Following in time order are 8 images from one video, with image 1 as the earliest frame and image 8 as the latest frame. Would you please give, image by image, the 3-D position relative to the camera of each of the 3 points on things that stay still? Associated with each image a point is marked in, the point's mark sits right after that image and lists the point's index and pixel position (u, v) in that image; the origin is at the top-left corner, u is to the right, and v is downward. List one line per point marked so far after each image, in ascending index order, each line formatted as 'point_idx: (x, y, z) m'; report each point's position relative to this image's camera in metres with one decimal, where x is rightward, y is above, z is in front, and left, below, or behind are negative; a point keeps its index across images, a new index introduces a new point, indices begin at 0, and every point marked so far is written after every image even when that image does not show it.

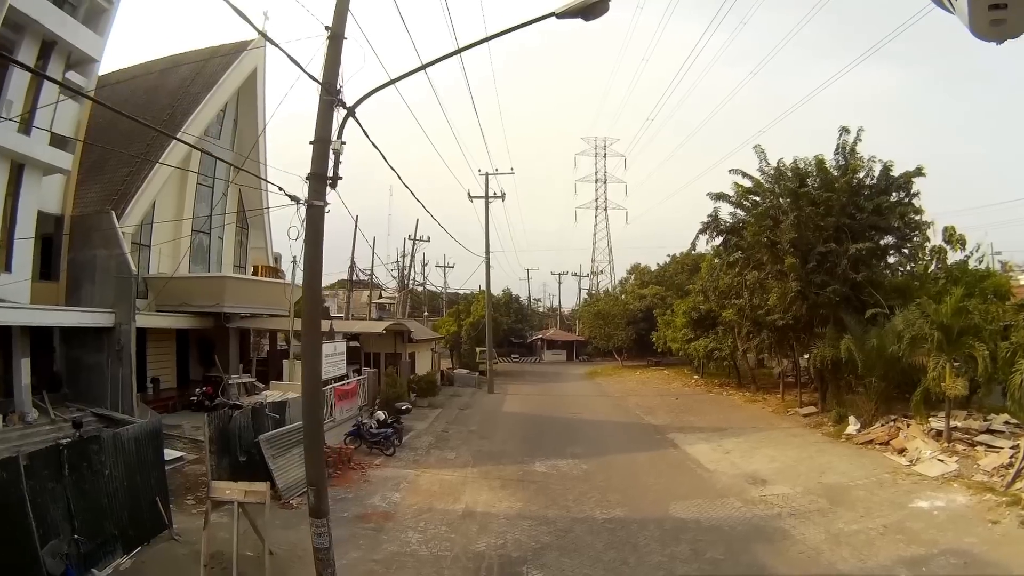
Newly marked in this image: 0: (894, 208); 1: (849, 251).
0: (+8.9, +1.9, +12.9) m
1: (+7.6, +0.8, +12.6) m
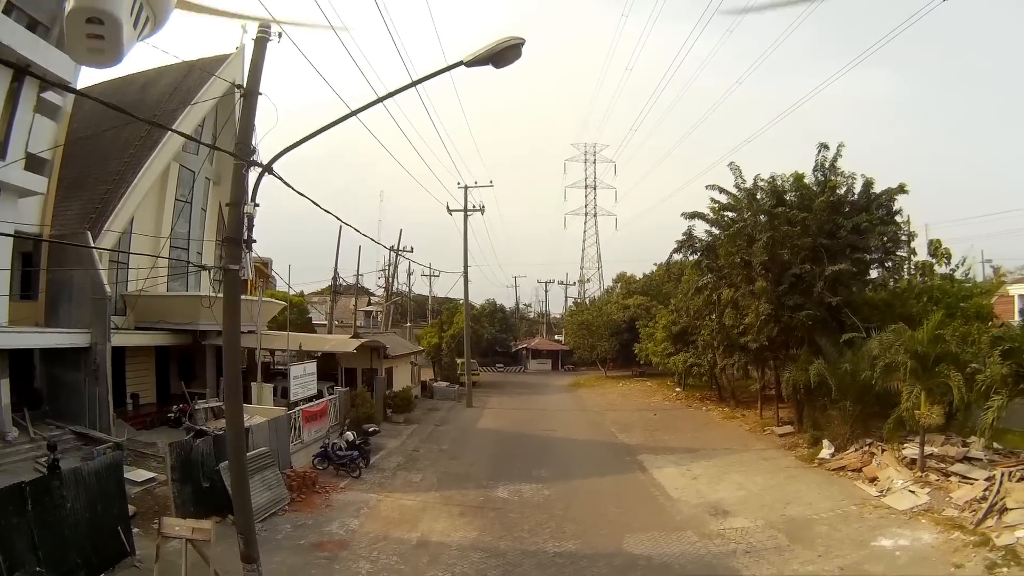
0: (+8.2, +1.4, +12.6) m
1: (+6.9, +0.3, +12.4) m
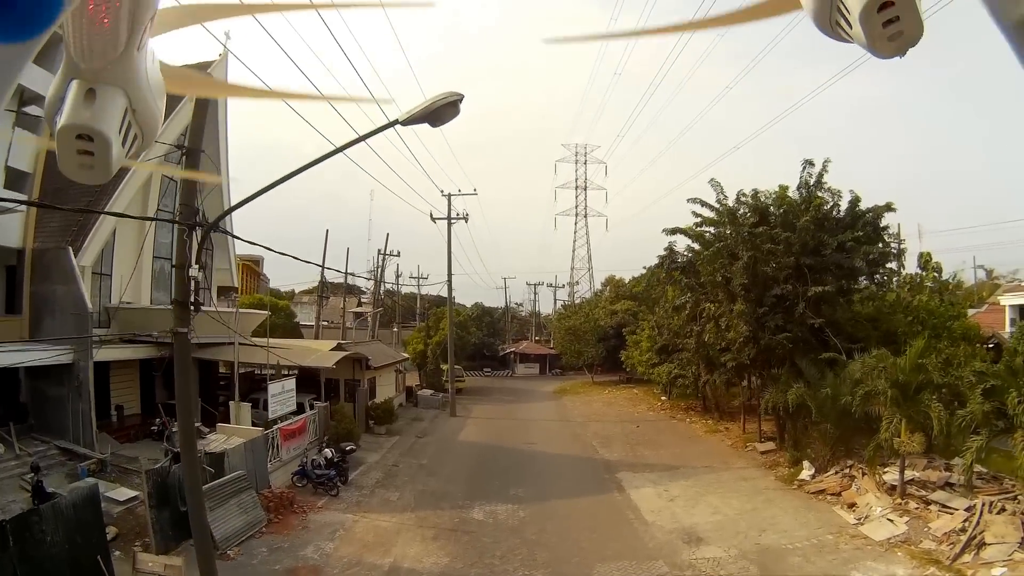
0: (+7.7, +0.9, +12.5) m
1: (+6.5, -0.1, +12.3) m
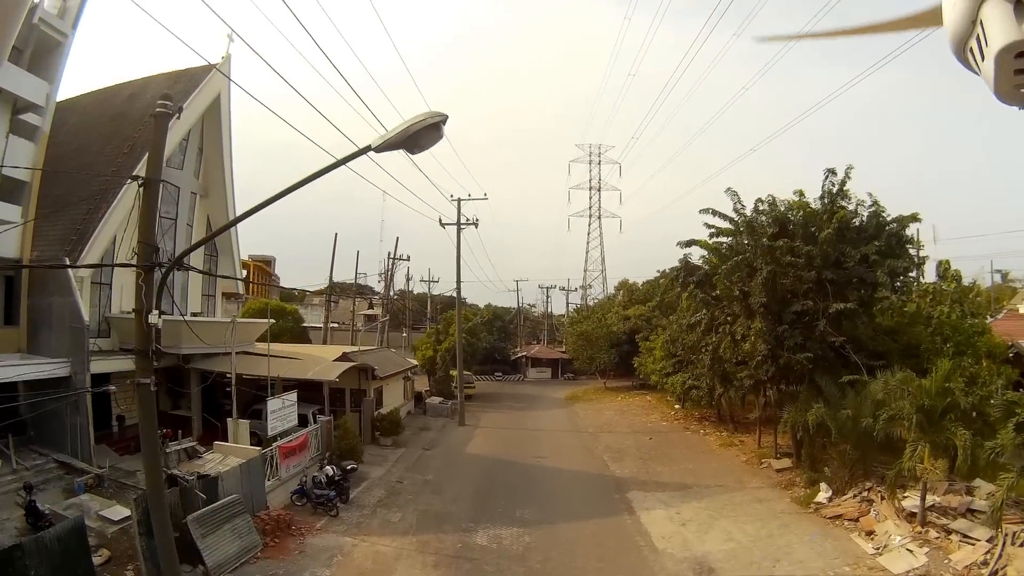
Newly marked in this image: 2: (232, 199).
0: (+7.8, +0.6, +11.7) m
1: (+6.6, -0.4, +11.5) m
2: (-8.4, +2.7, +16.8) m
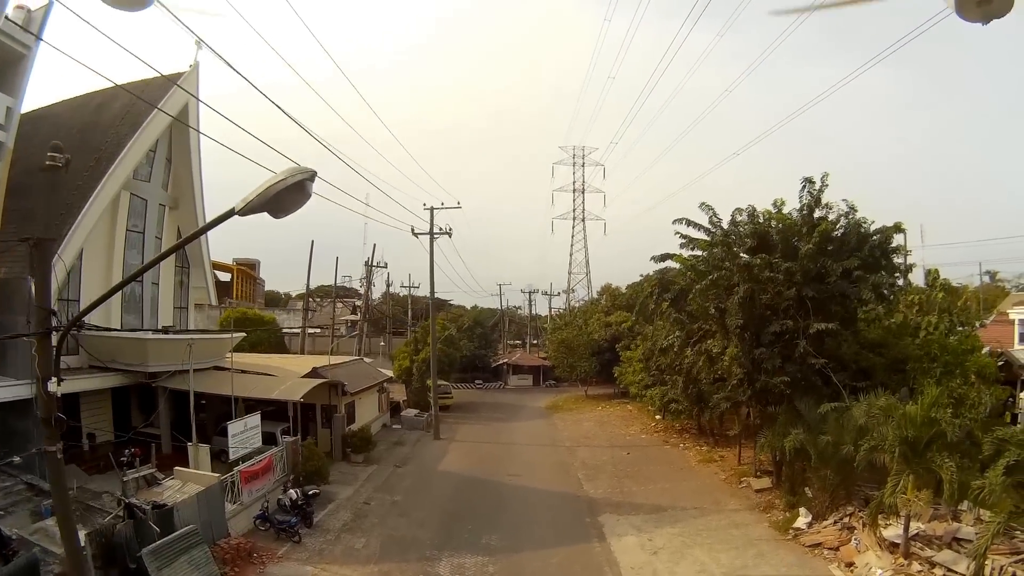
0: (+7.1, +0.2, +11.2) m
1: (+5.9, -0.8, +11.1) m
2: (-9.1, +2.3, +16.4) m
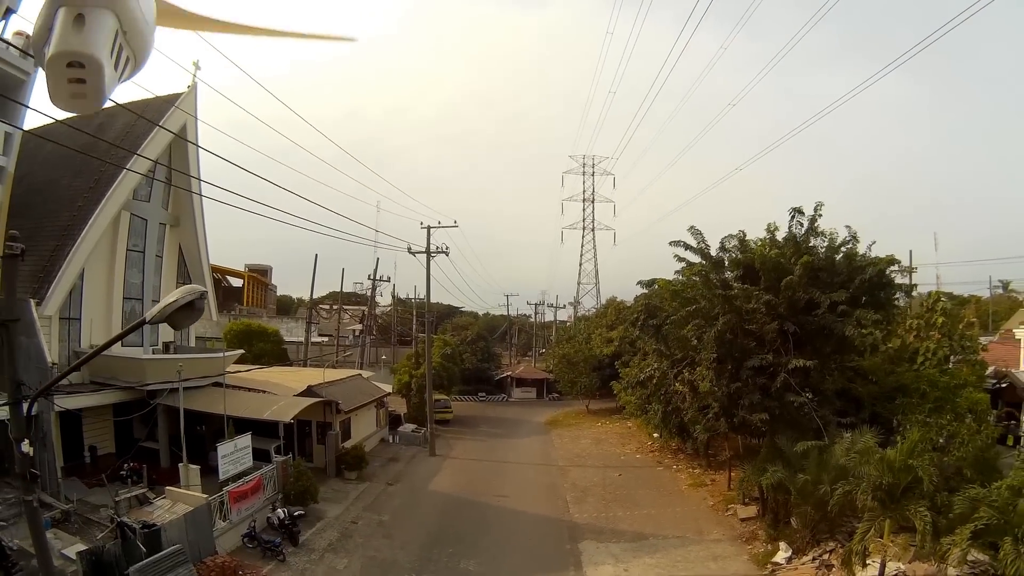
0: (+6.7, -0.4, +10.8) m
1: (+5.4, -1.4, +10.8) m
2: (-9.2, +1.9, +16.8) m
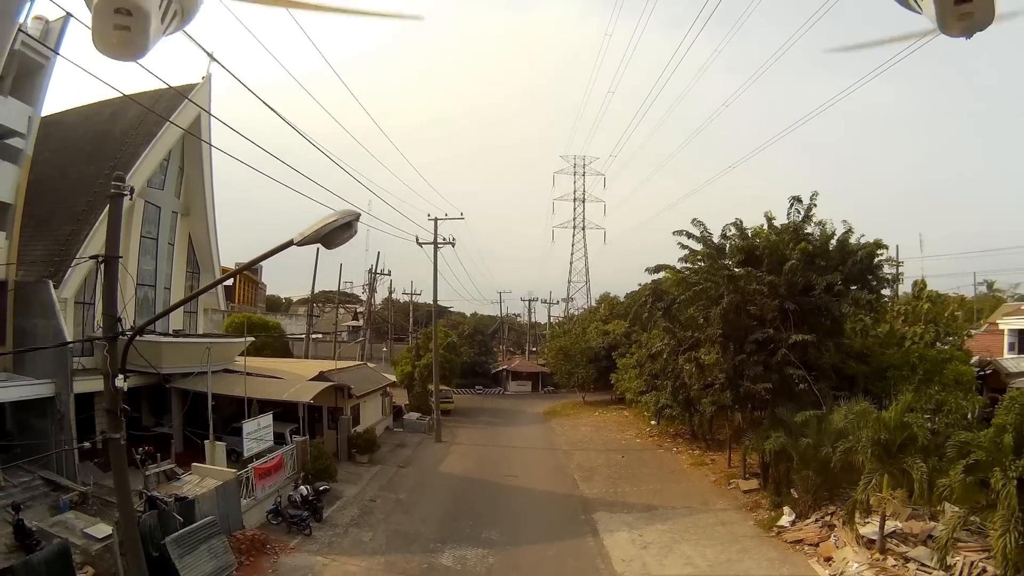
0: (+7.2, -0.1, +12.0) m
1: (+5.9, -1.1, +11.9) m
2: (-9.1, +2.2, +17.0) m
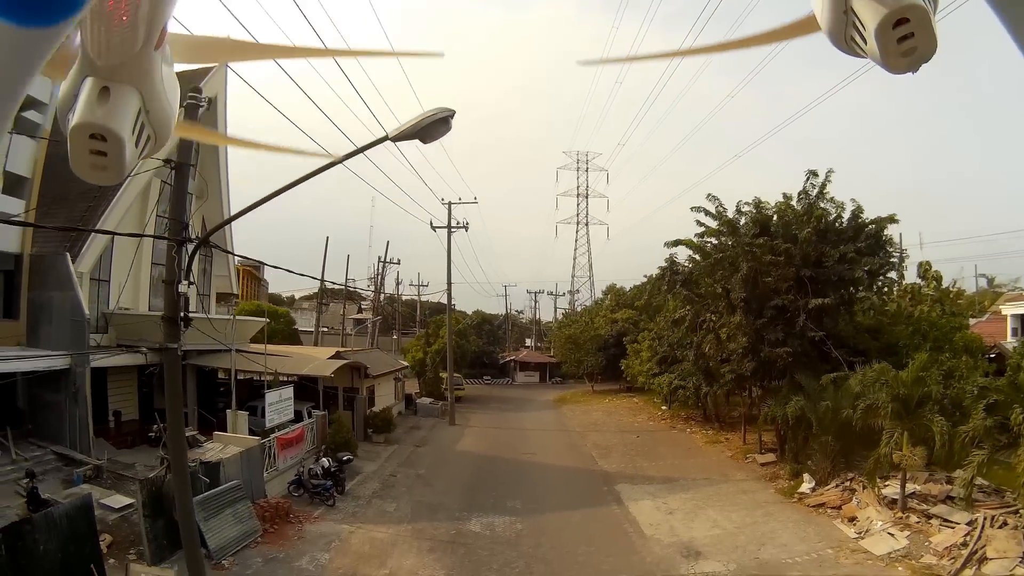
0: (+7.7, +0.6, +12.4) m
1: (+6.4, -0.4, +12.2) m
2: (-8.7, +2.6, +17.1) m
